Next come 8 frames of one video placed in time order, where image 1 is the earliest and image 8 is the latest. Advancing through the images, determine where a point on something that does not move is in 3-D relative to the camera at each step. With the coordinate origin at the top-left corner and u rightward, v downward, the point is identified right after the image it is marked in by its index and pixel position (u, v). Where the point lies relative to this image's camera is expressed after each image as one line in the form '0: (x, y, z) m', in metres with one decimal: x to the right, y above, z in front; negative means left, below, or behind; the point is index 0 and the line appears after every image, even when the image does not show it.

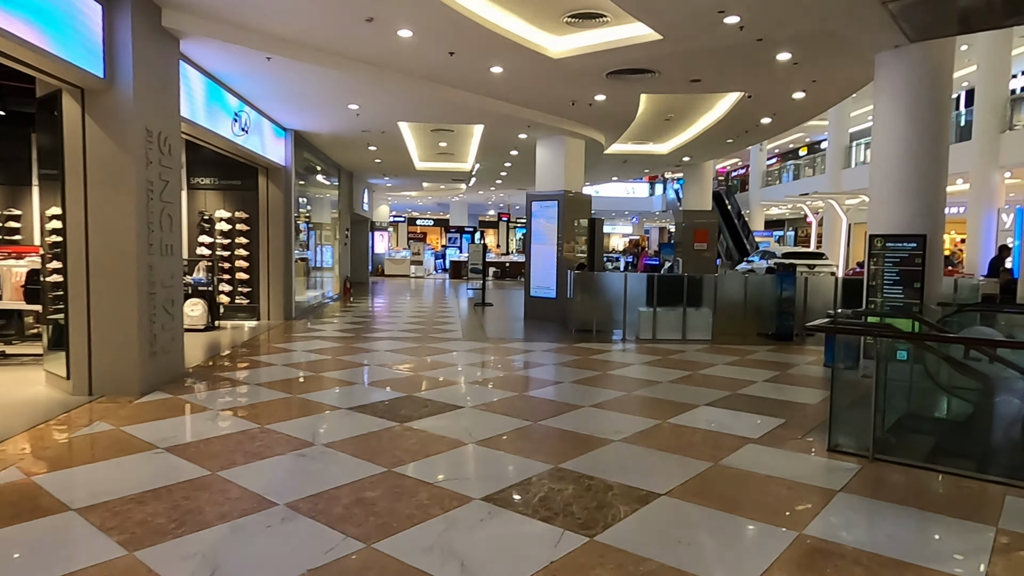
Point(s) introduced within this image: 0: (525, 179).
0: (+0.3, +2.6, +15.8) m
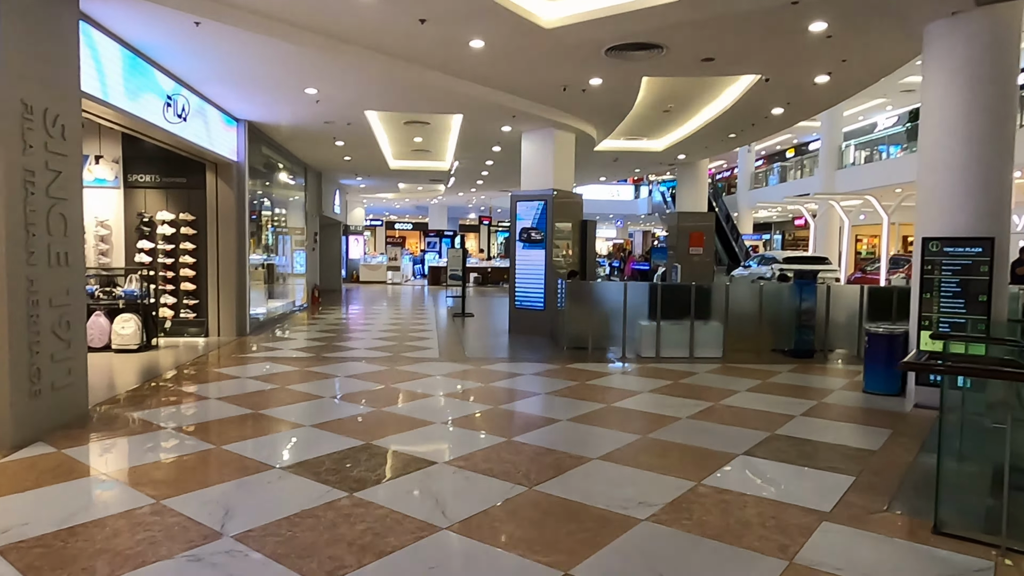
0: (-0.1, +2.5, +14.7) m
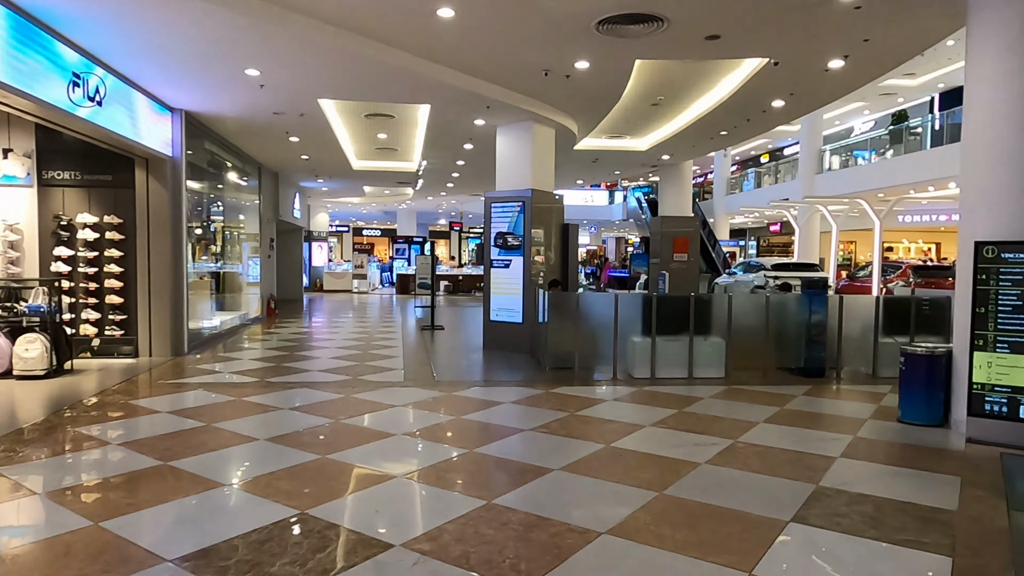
0: (-0.6, +2.3, +13.8) m
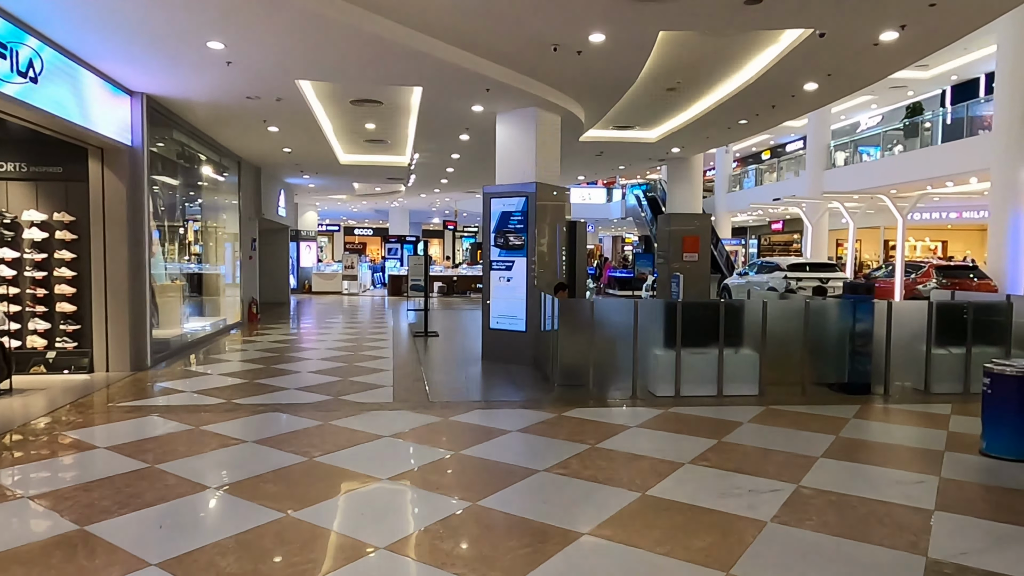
0: (-0.7, +2.2, +13.0) m
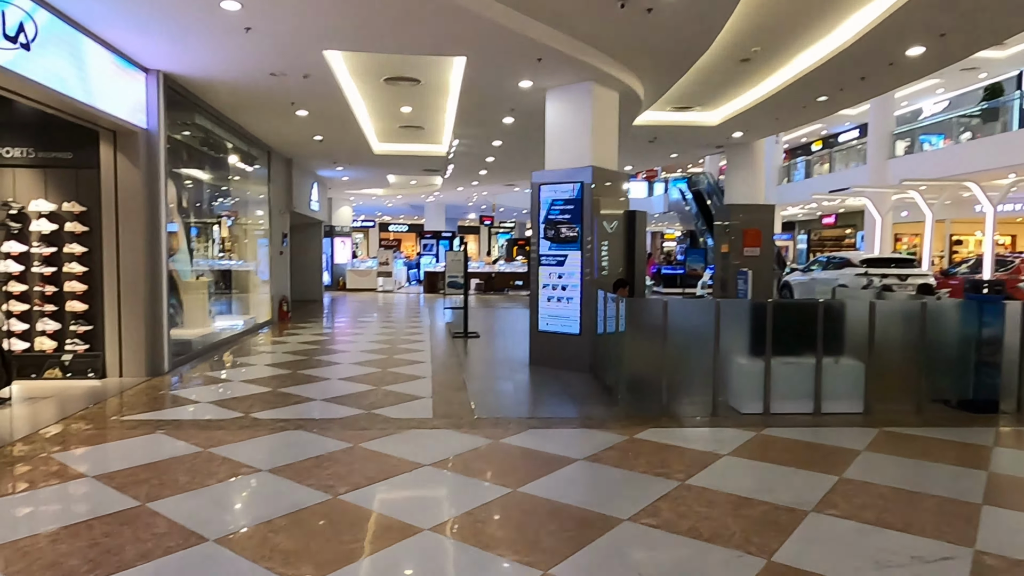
0: (+0.1, +2.3, +12.2) m
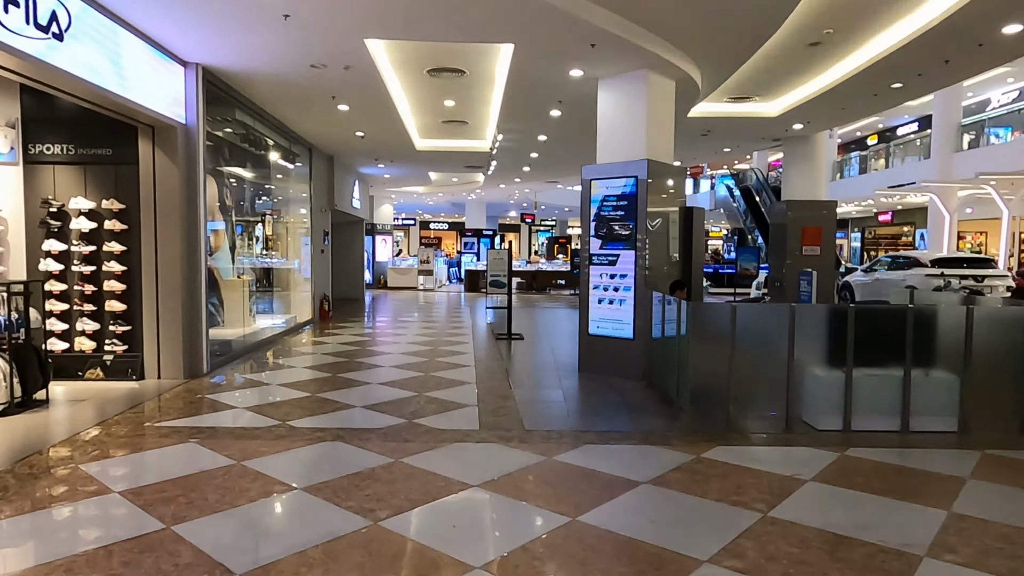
0: (+0.9, +2.3, +11.8) m
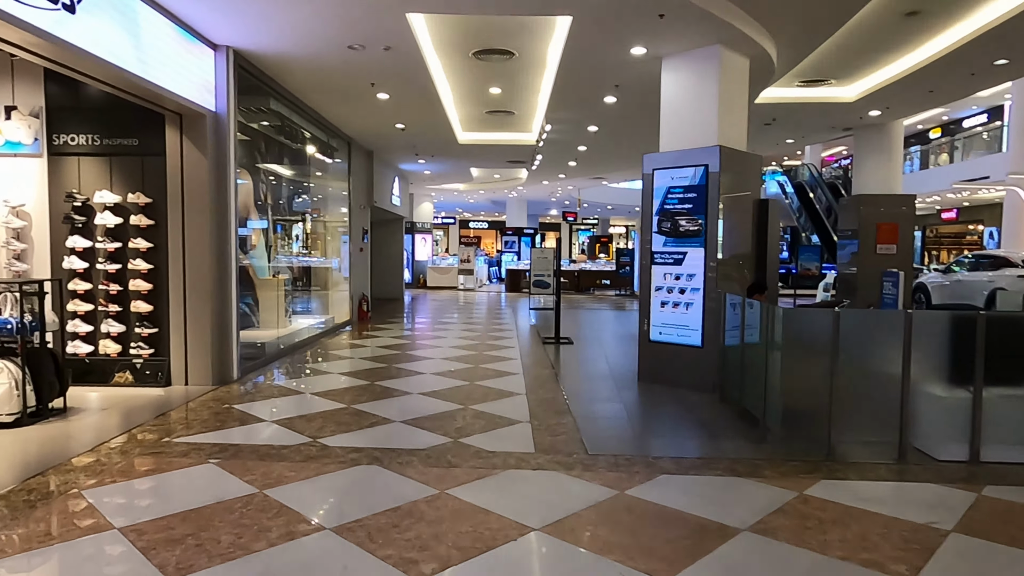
0: (+1.7, +2.3, +11.2) m
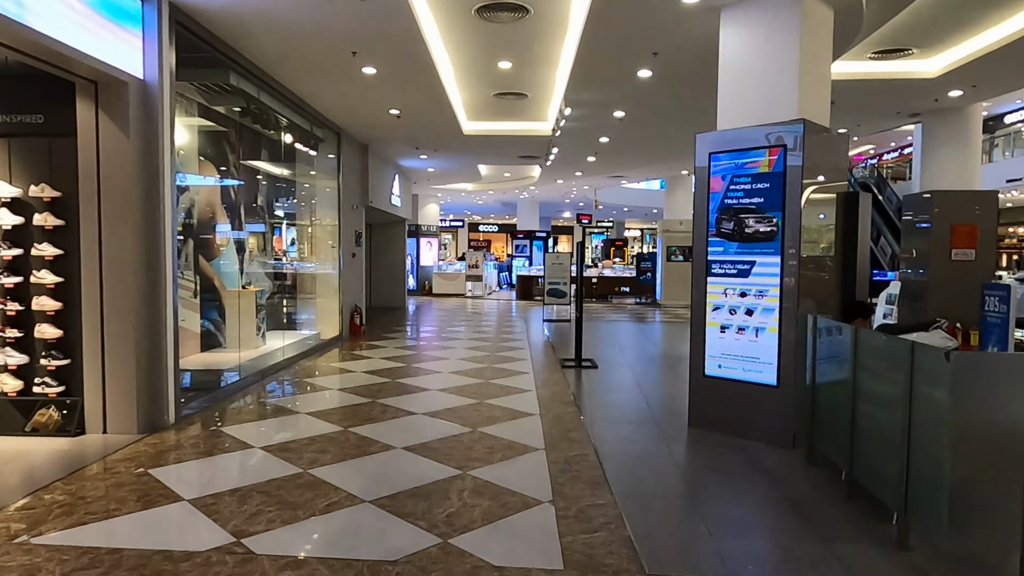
0: (+1.9, +2.1, +9.9) m
